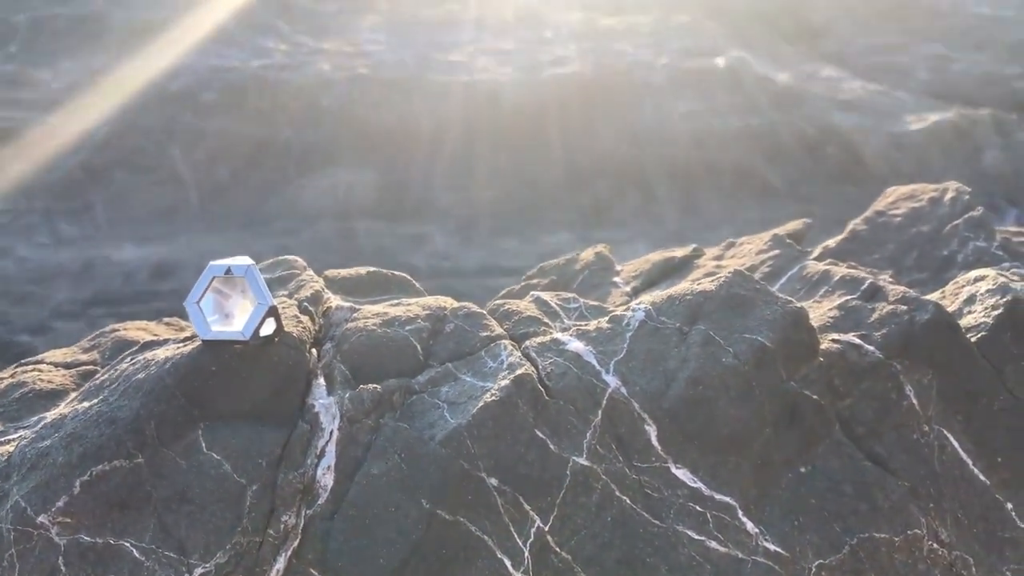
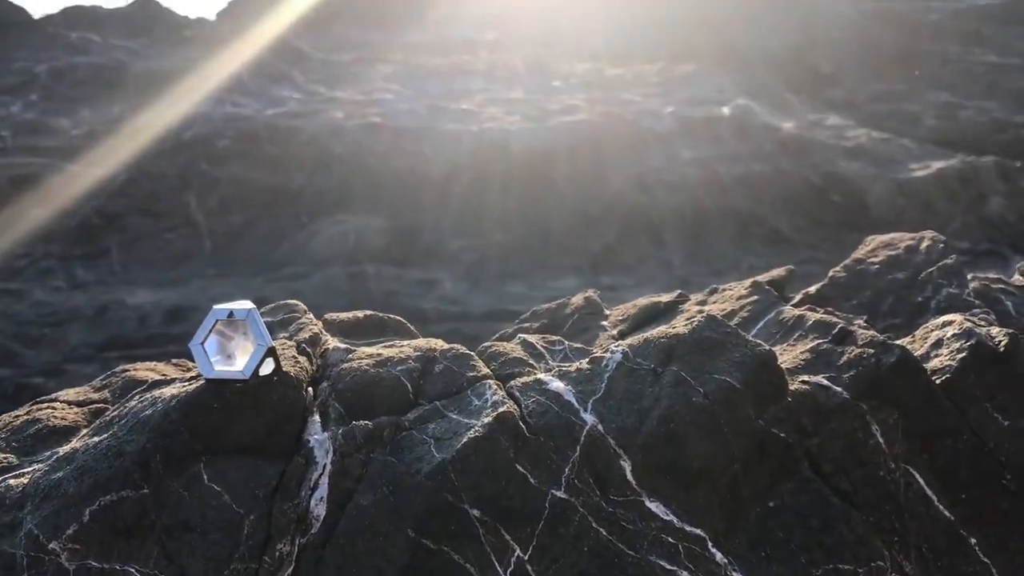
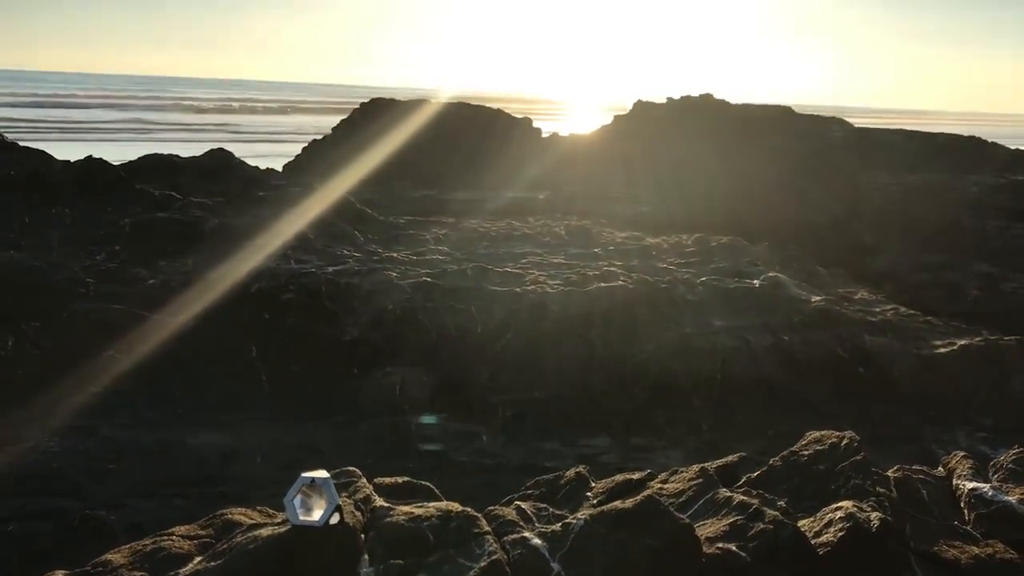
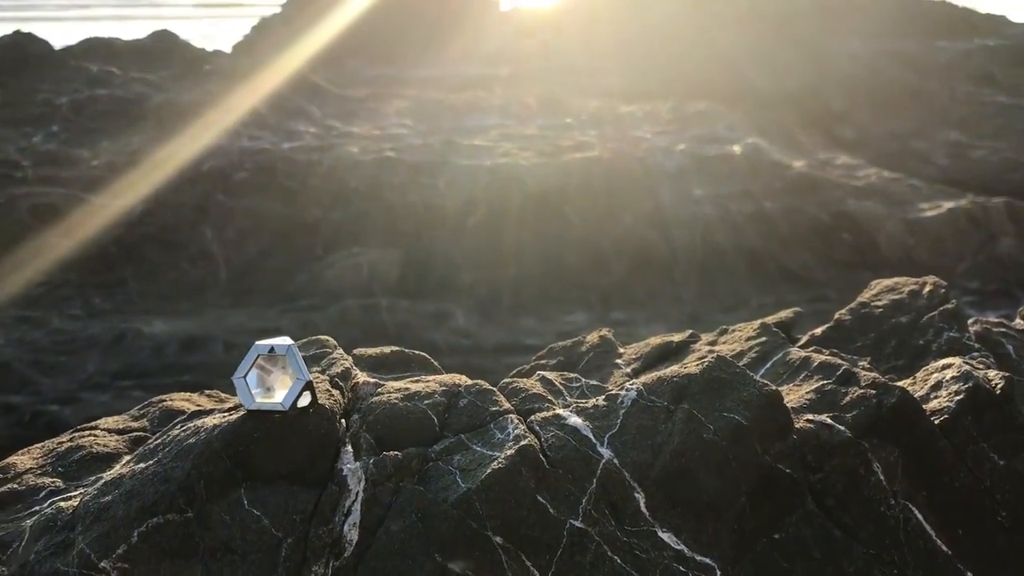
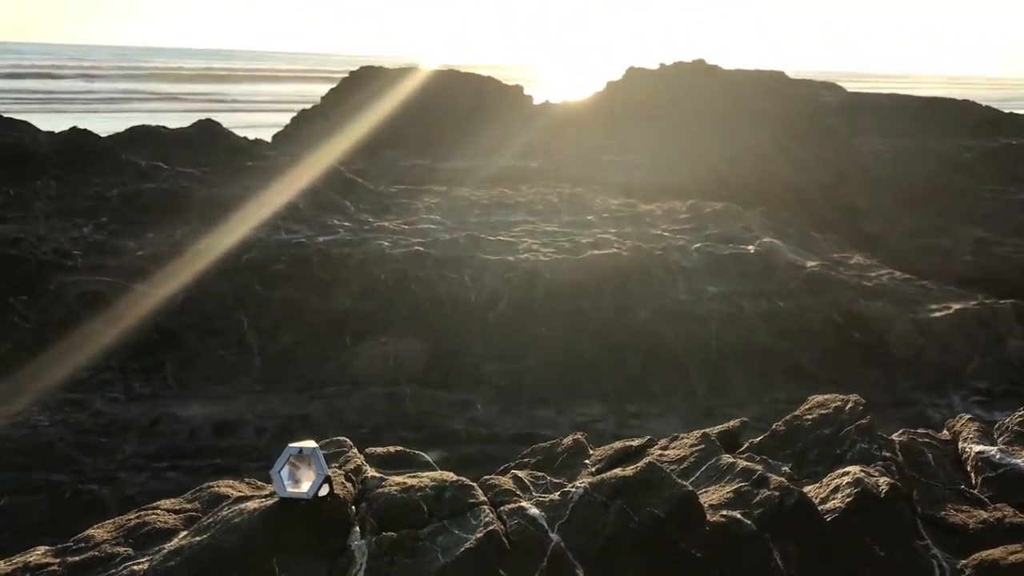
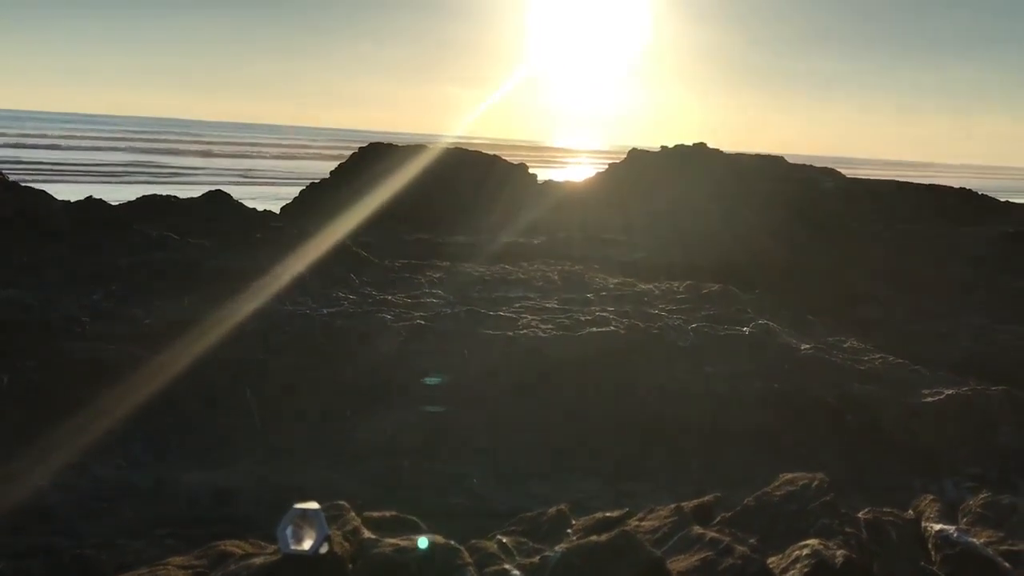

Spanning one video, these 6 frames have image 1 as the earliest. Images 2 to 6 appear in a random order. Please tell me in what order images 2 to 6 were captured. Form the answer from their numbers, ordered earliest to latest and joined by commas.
2, 4, 5, 3, 6
